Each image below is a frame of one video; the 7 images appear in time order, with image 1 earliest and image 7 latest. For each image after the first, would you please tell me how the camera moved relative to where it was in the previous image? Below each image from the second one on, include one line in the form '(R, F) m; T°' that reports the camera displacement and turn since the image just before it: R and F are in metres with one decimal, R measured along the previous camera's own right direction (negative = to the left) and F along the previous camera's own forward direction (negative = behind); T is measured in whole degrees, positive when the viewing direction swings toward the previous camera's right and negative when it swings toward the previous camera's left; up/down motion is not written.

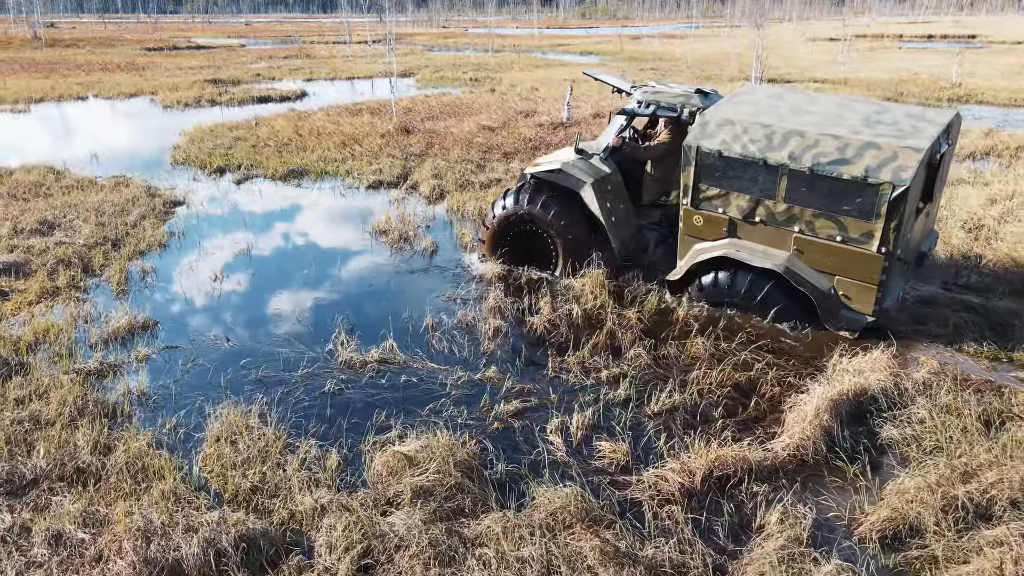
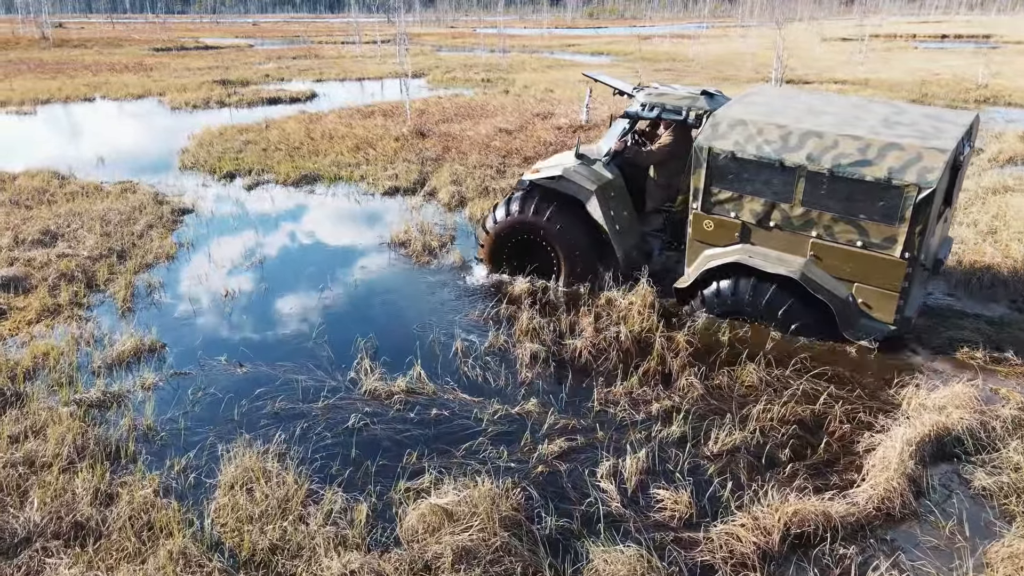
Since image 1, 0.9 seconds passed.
(-0.2, +0.5) m; 0°
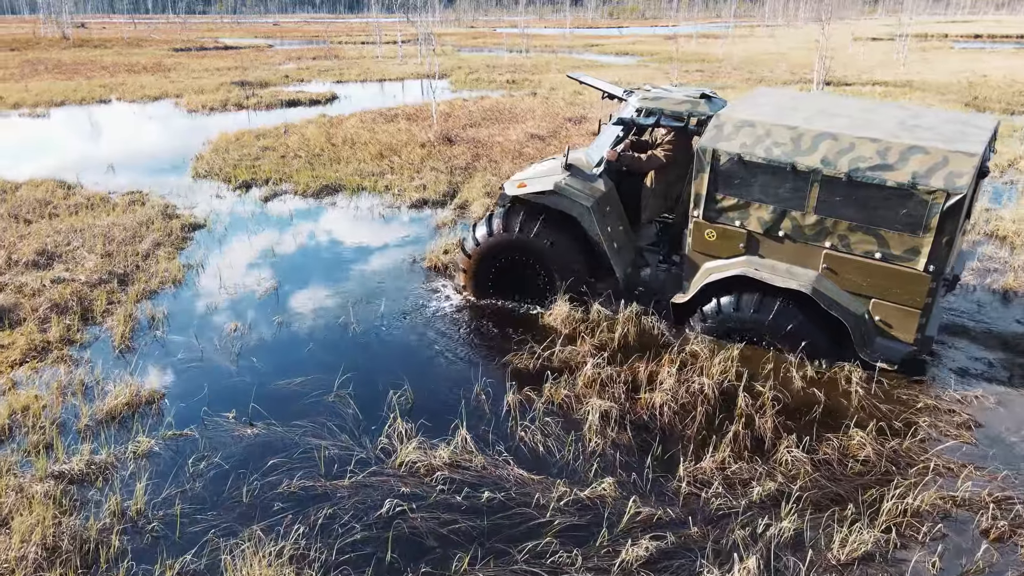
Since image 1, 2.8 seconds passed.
(-0.3, +0.9) m; -1°
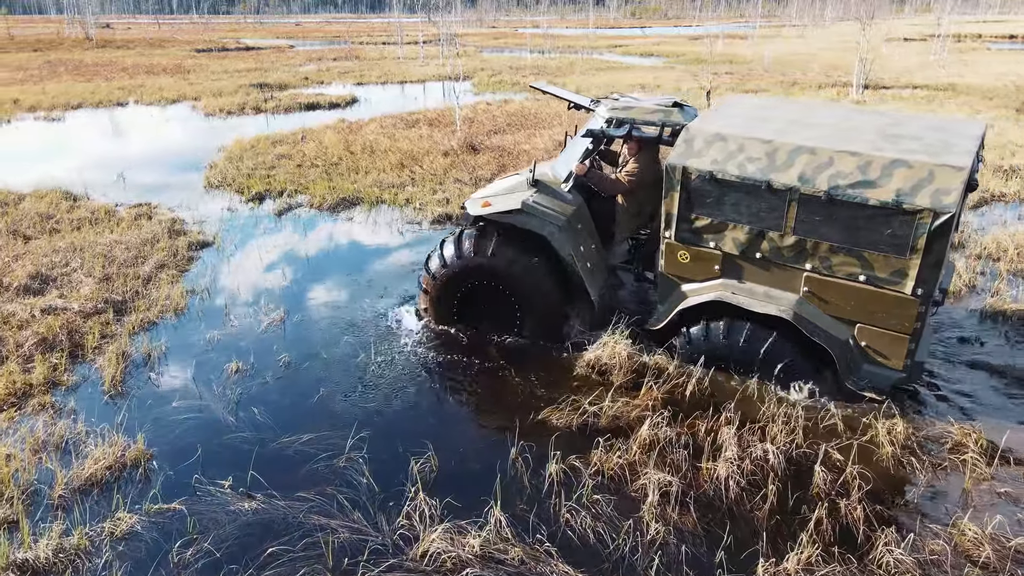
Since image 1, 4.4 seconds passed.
(-0.1, +0.7) m; -1°
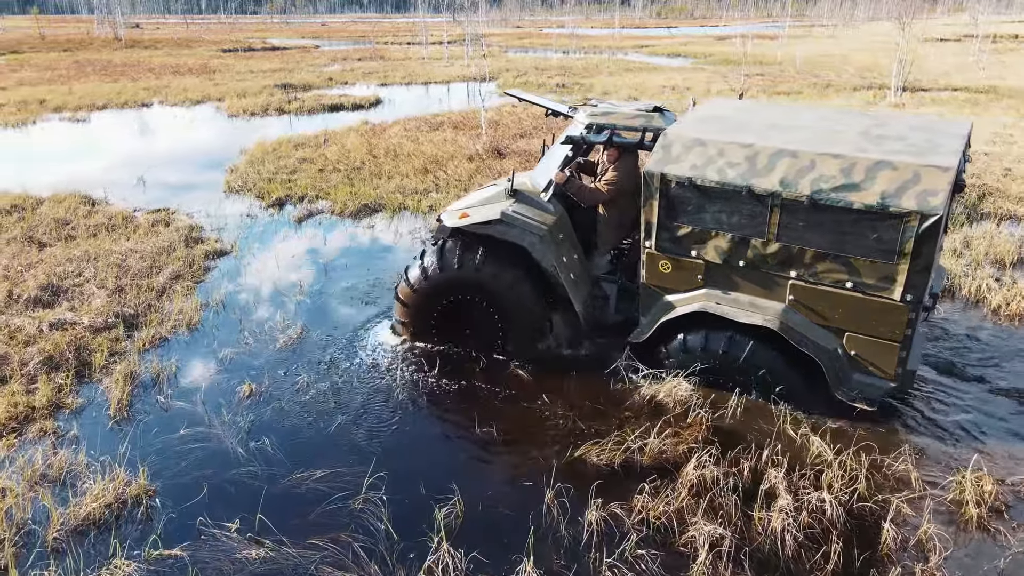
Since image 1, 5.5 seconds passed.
(-0.1, +0.4) m; -2°
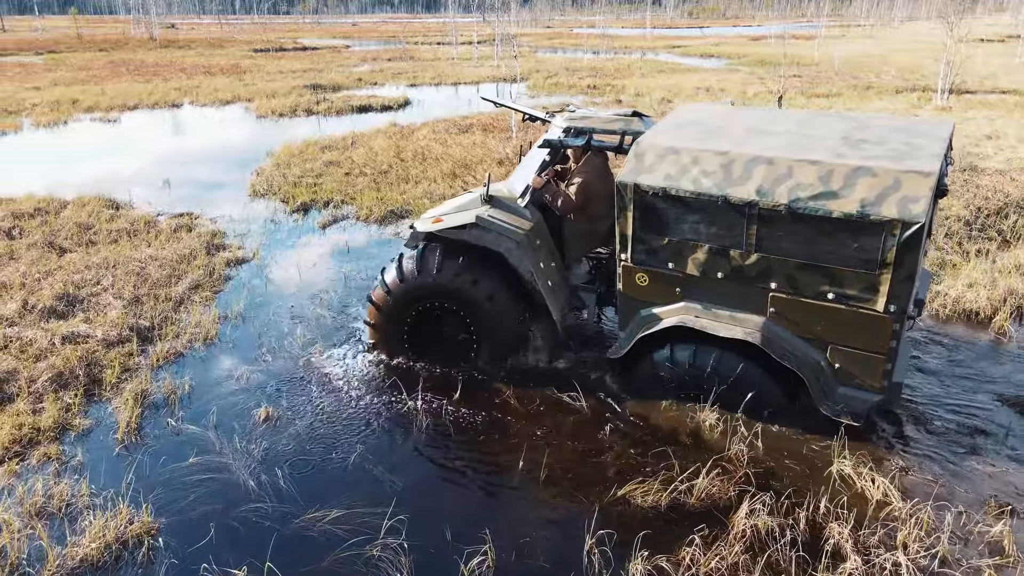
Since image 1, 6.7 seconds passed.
(0.0, +0.4) m; -2°
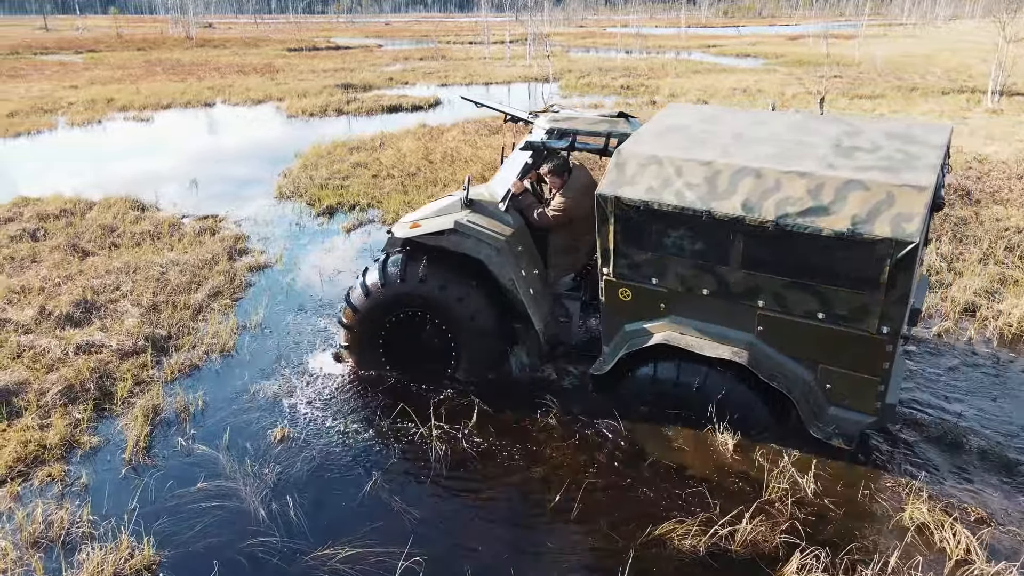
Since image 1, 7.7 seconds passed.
(0.0, +0.3) m; -2°
